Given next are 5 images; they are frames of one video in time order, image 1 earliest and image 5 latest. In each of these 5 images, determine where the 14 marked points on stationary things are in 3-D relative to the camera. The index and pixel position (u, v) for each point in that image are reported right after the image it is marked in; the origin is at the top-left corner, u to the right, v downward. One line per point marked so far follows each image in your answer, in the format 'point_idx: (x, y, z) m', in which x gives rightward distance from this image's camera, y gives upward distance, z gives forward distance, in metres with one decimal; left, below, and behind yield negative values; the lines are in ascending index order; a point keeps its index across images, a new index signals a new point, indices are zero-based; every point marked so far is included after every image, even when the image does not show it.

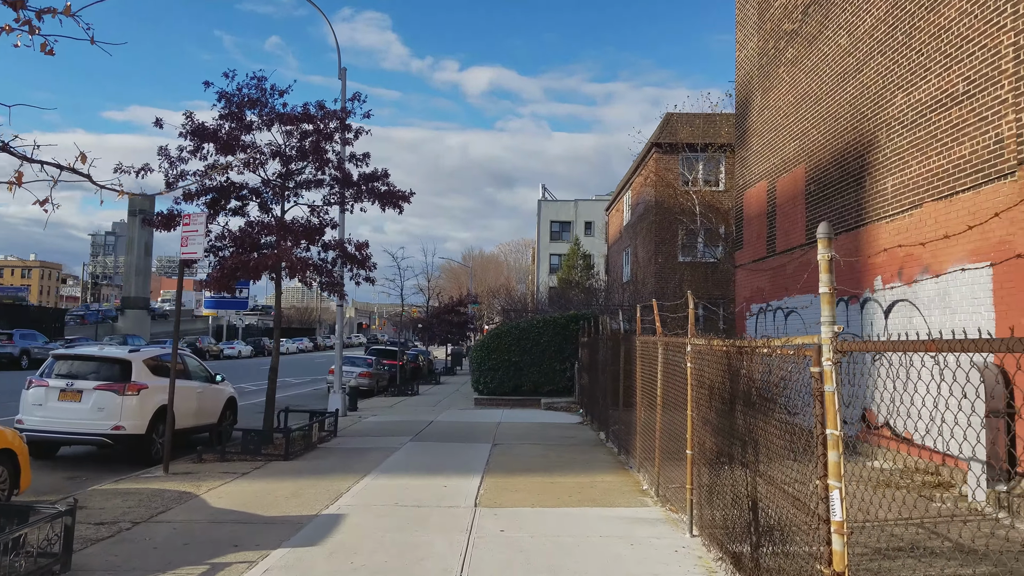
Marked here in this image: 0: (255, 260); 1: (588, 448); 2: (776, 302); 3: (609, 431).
0: (-3.7, +0.4, +11.0) m
1: (+1.1, -2.4, +11.6) m
2: (+4.5, -0.2, +13.5) m
3: (+1.5, -2.2, +12.2) m
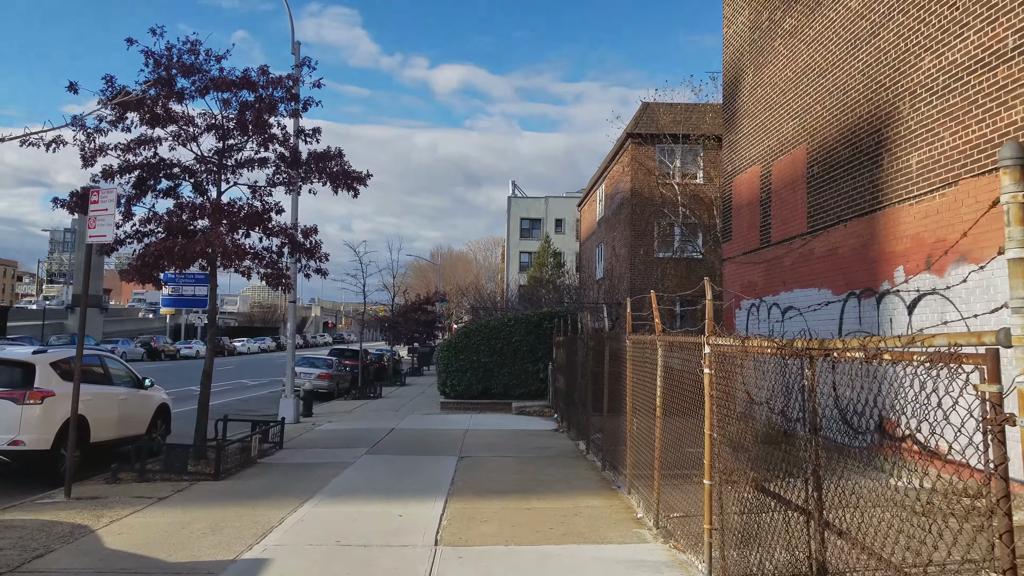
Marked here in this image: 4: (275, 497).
0: (-4.0, +0.5, +9.5) m
1: (+0.7, -2.3, +10.2) m
2: (+4.1, -0.1, +12.3) m
3: (+1.1, -2.1, +10.9) m
4: (-2.4, -2.1, +8.0) m
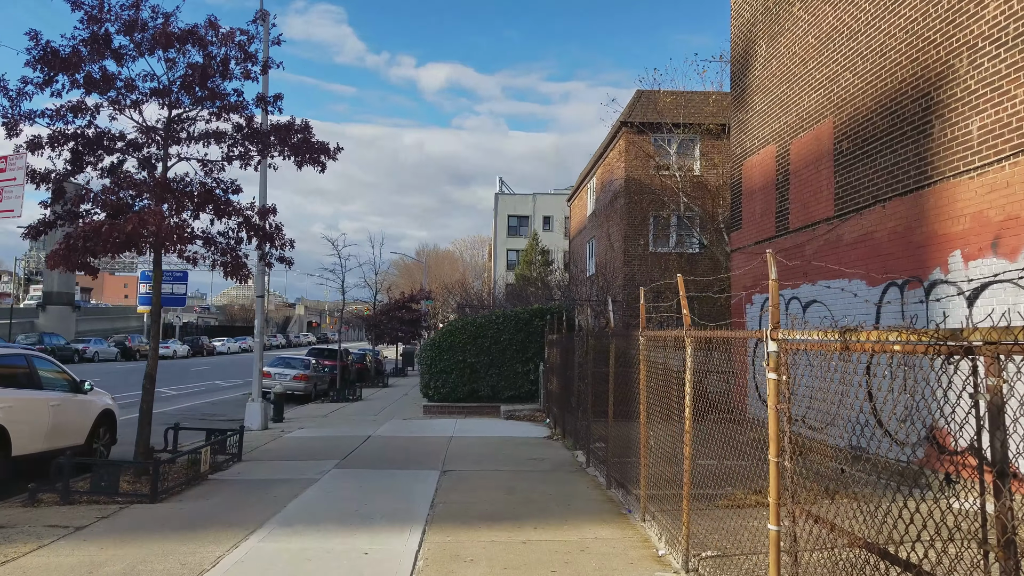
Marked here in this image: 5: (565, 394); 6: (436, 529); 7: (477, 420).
0: (-4.1, +0.6, +8.1) m
1: (+0.6, -2.1, +8.9) m
2: (+3.9, 0.0, +11.1) m
3: (+1.0, -2.0, +9.6) m
4: (-2.5, -2.0, +6.6) m
5: (+0.8, -1.6, +11.7) m
6: (-0.6, -2.0, +6.4) m
7: (-0.7, -2.6, +15.3) m
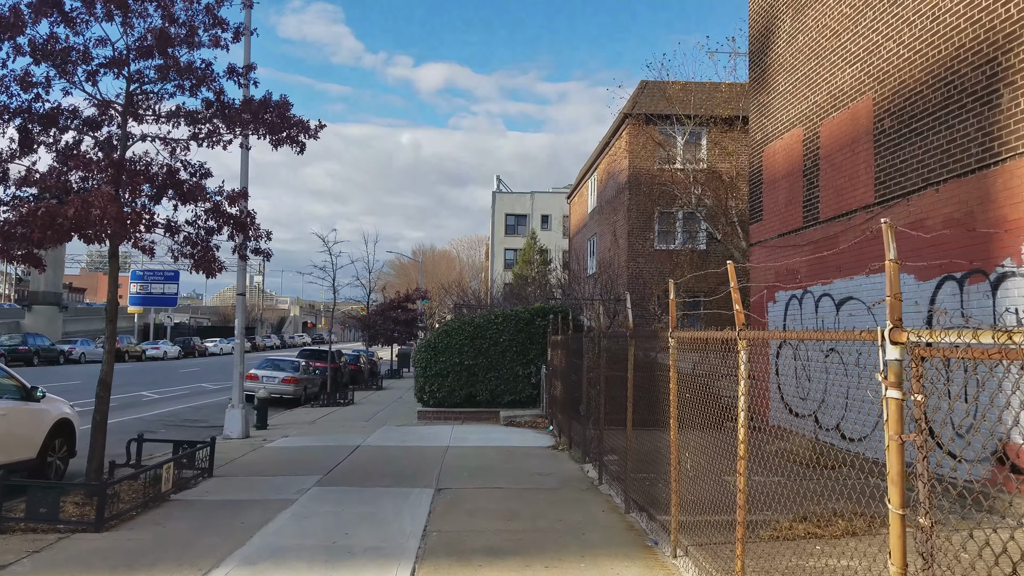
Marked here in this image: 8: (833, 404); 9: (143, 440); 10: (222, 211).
0: (-4.1, +0.7, +7.1) m
1: (+0.6, -2.1, +7.9) m
2: (+3.9, 0.0, +10.0) m
3: (+1.0, -2.0, +8.6) m
4: (-2.4, -1.9, +5.6) m
5: (+0.8, -1.6, +10.7) m
6: (-0.6, -1.9, +5.3) m
7: (-0.7, -2.5, +14.2) m
8: (+4.0, -1.4, +9.7) m
9: (-4.3, -1.8, +9.2) m
10: (-3.1, +0.8, +8.5) m
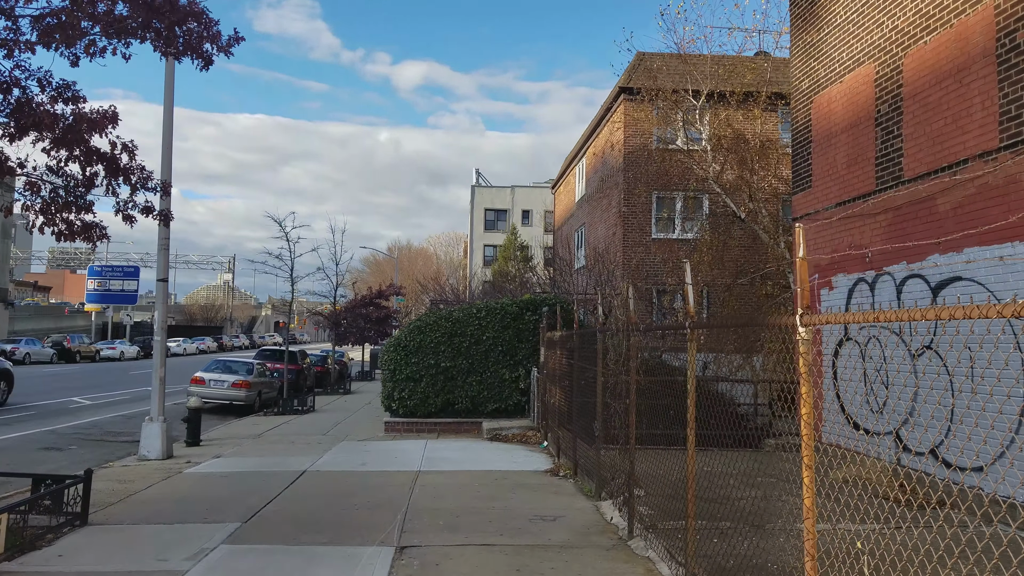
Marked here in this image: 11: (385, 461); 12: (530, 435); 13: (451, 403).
0: (-4.1, +0.9, +4.5) m
1: (+0.6, -1.9, +5.5) m
2: (+3.8, +0.2, +7.7) m
3: (+0.9, -1.8, +6.2) m
4: (-2.4, -1.7, +3.0) m
5: (+0.7, -1.3, +8.3) m
6: (-0.5, -1.7, +2.9) m
7: (-0.9, -2.3, +11.7) m
8: (+3.9, -1.2, +7.4) m
9: (-4.4, -1.6, +6.7) m
10: (-3.2, +1.0, +6.0) m
11: (-1.7, -2.2, +10.1) m
12: (+0.3, -2.2, +12.0) m
13: (-1.1, -2.0, +13.9) m
